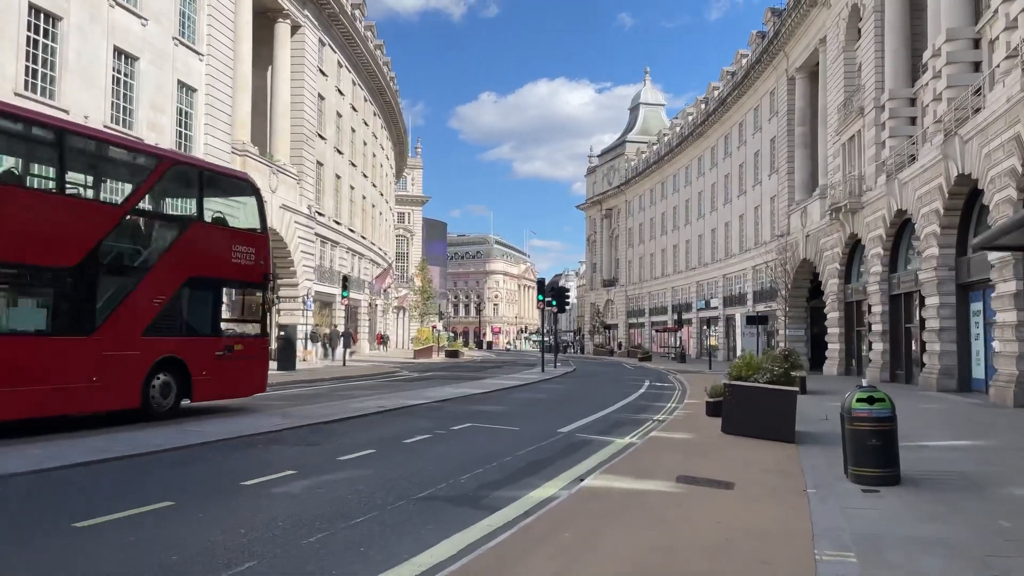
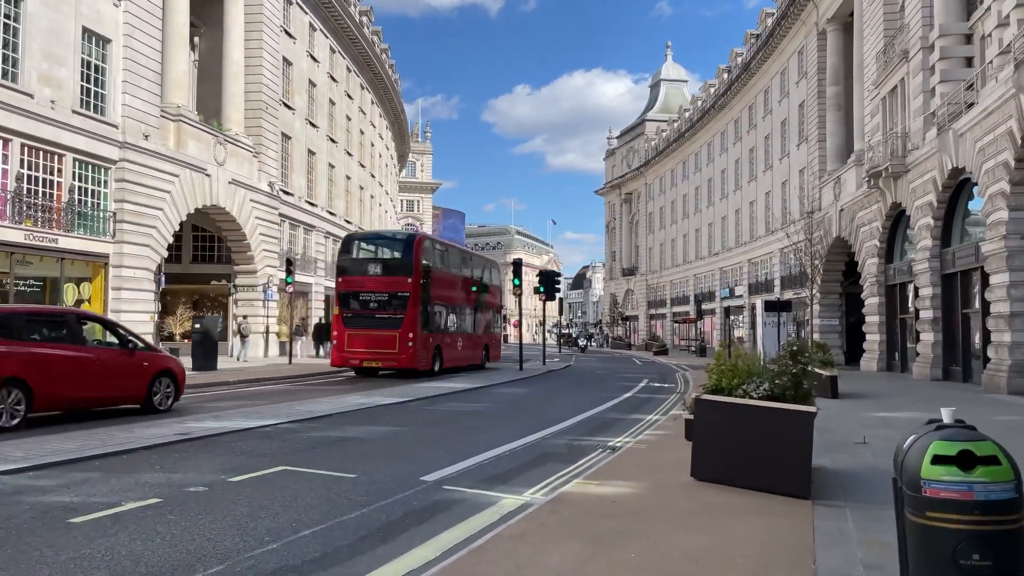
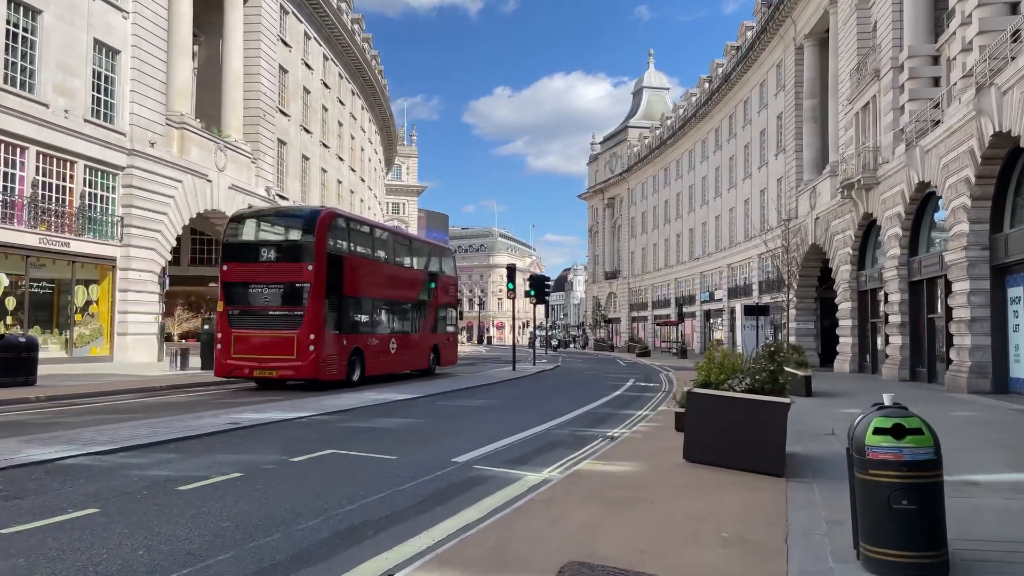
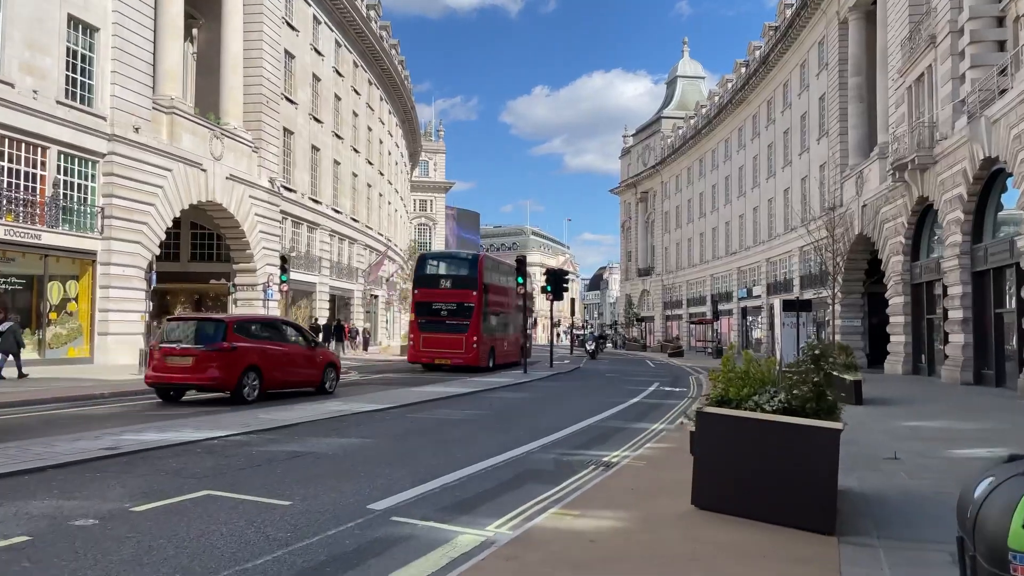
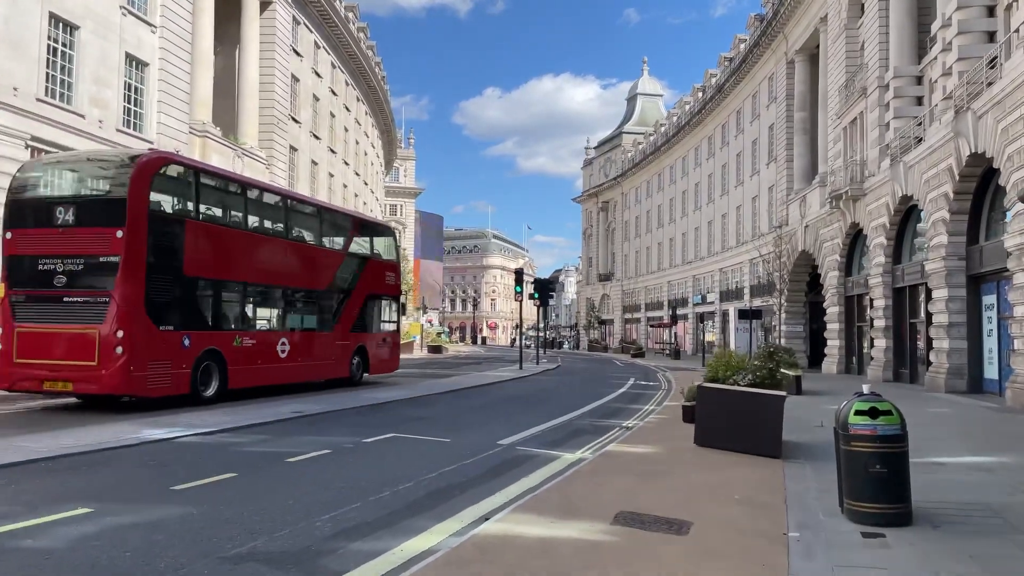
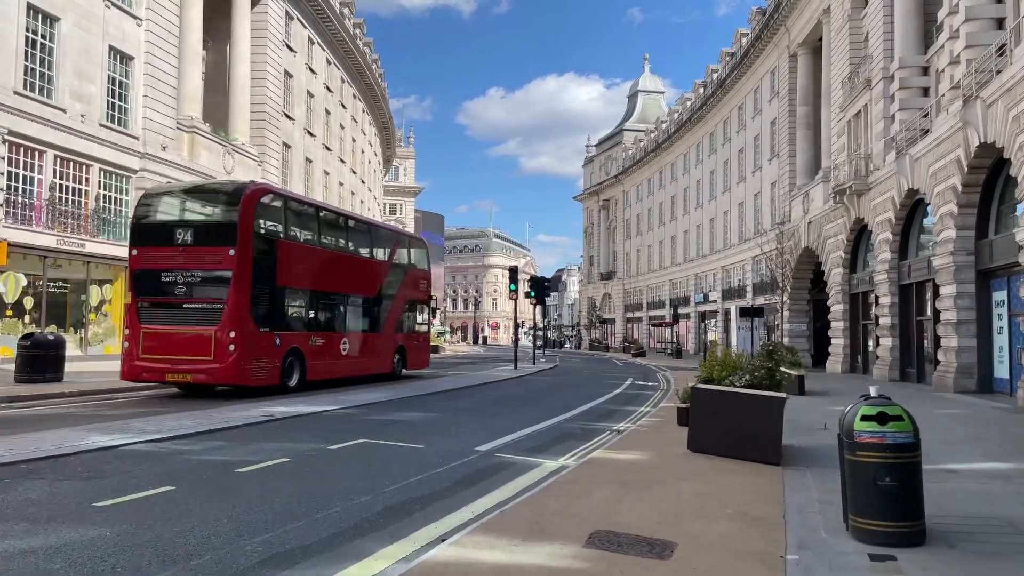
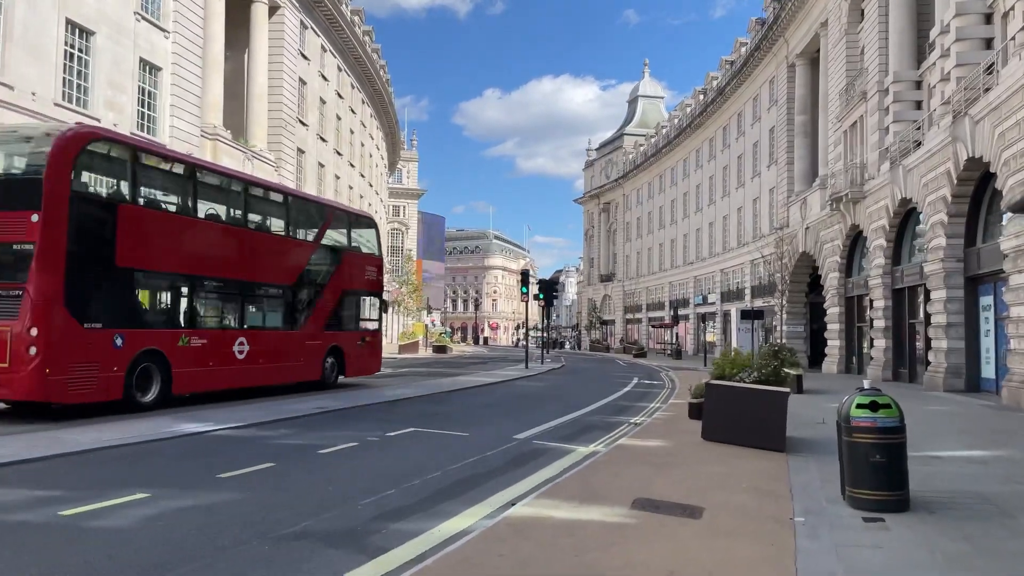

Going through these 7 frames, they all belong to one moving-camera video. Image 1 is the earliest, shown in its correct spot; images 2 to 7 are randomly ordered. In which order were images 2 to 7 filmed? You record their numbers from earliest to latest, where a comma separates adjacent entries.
7, 5, 6, 3, 2, 4
